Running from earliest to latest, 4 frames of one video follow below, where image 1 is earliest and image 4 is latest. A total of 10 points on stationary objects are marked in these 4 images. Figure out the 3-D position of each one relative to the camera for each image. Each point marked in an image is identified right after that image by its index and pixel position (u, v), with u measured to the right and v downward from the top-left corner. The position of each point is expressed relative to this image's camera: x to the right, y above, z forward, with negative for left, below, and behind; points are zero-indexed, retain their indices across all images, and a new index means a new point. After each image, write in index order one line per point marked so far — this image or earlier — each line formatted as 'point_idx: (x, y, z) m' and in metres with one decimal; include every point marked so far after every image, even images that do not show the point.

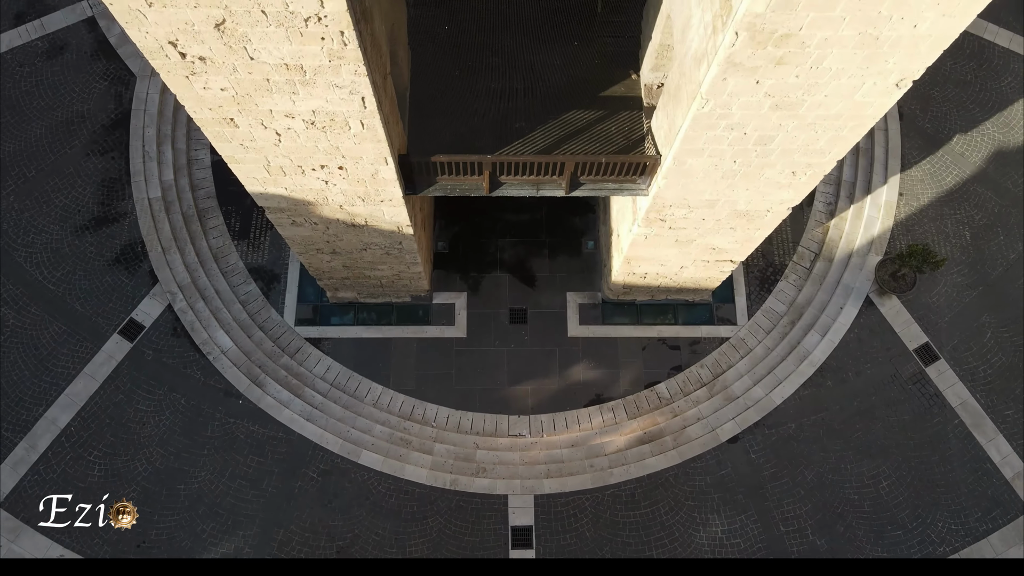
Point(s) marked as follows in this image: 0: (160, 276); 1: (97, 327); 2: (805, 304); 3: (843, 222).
0: (-5.0, +0.2, +14.8) m
1: (-5.7, -0.5, +14.4) m
2: (+4.2, -0.2, +14.8) m
3: (+4.9, +1.0, +15.3) m
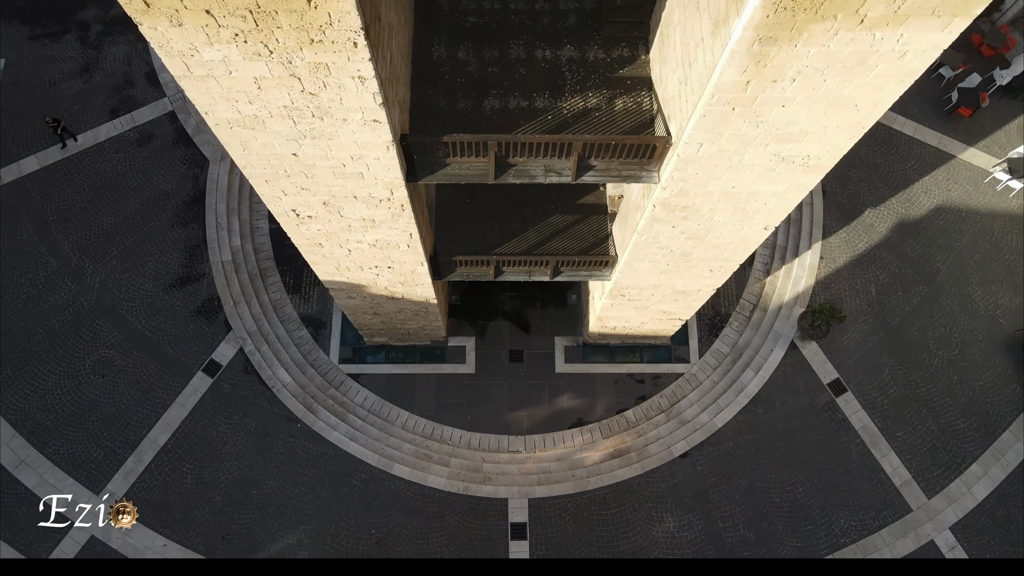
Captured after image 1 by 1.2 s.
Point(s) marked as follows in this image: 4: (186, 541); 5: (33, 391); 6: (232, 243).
0: (-5.0, -0.7, +18.7) m
1: (-5.7, -1.3, +18.3) m
2: (+4.1, -1.0, +18.7) m
3: (+4.8, +0.2, +19.2) m
4: (-5.2, -4.0, +16.5) m
5: (-8.1, -1.8, +17.8) m
6: (-5.2, +0.8, +19.3) m
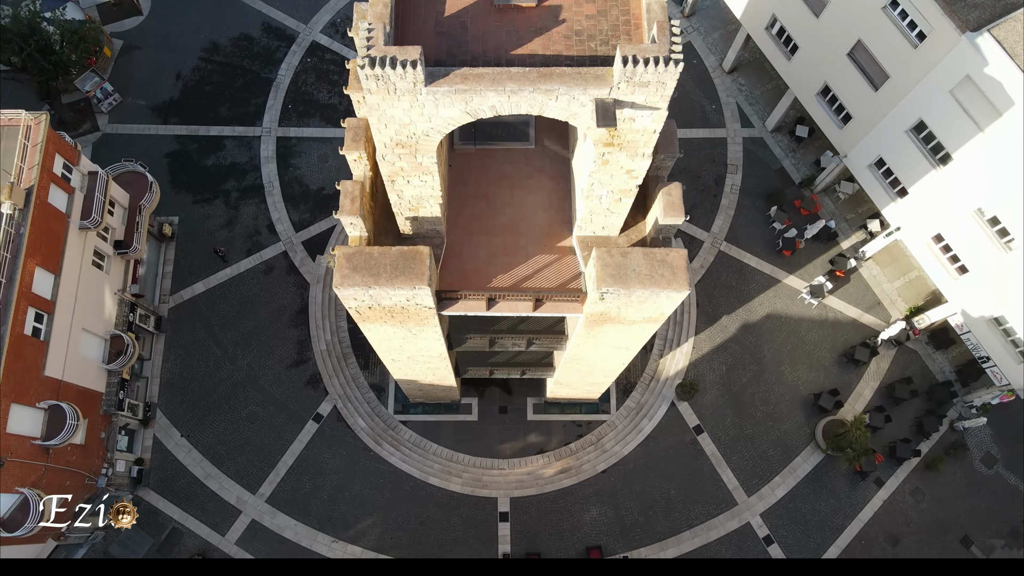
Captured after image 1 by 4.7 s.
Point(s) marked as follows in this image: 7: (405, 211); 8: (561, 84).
0: (-5.3, -3.0, +30.4) m
1: (-6.0, -3.7, +30.0) m
2: (+3.8, -3.4, +30.4) m
3: (+4.5, -2.2, +30.9) m
4: (-5.5, -6.3, +28.3) m
5: (-8.4, -4.1, +29.5) m
6: (-5.5, -1.5, +31.0) m
7: (-1.7, +1.2, +16.5) m
8: (+0.6, +2.3, +12.1) m
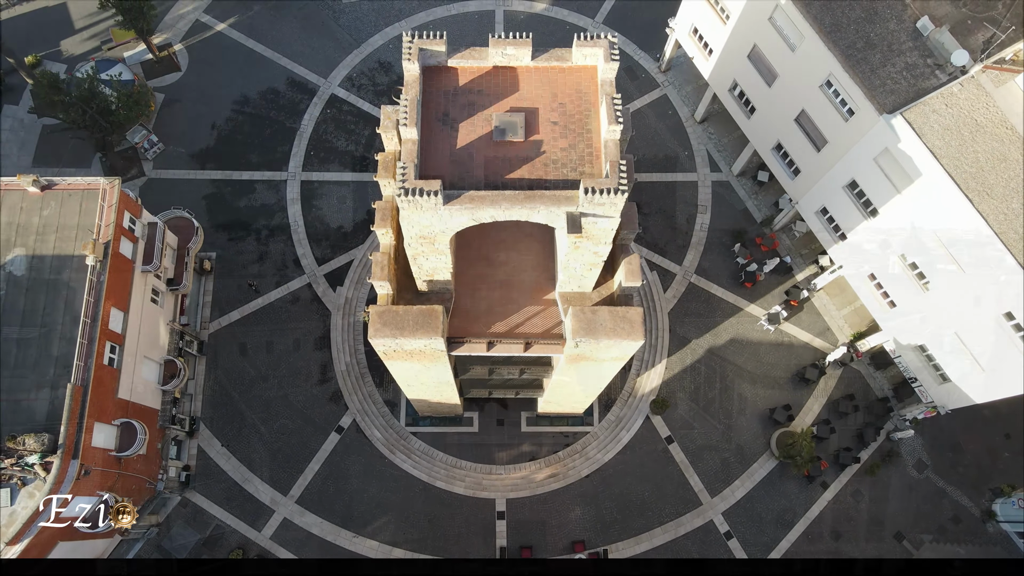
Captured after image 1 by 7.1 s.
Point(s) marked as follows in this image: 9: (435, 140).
0: (-5.5, -3.9, +35.0) m
1: (-6.2, -4.6, +34.6) m
2: (+3.7, -4.3, +35.0) m
3: (+4.4, -3.1, +35.5) m
4: (-5.6, -7.3, +32.8) m
5: (-8.6, -5.0, +34.1) m
6: (-5.6, -2.4, +35.6) m
7: (-1.8, +0.2, +21.1) m
8: (+0.5, +1.4, +16.7) m
9: (-1.3, +2.5, +17.6) m
